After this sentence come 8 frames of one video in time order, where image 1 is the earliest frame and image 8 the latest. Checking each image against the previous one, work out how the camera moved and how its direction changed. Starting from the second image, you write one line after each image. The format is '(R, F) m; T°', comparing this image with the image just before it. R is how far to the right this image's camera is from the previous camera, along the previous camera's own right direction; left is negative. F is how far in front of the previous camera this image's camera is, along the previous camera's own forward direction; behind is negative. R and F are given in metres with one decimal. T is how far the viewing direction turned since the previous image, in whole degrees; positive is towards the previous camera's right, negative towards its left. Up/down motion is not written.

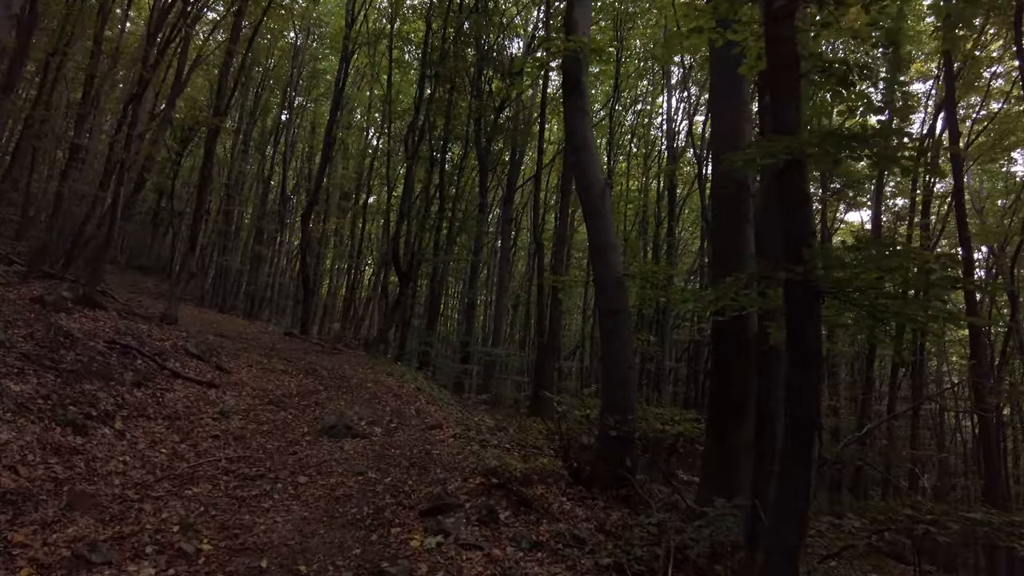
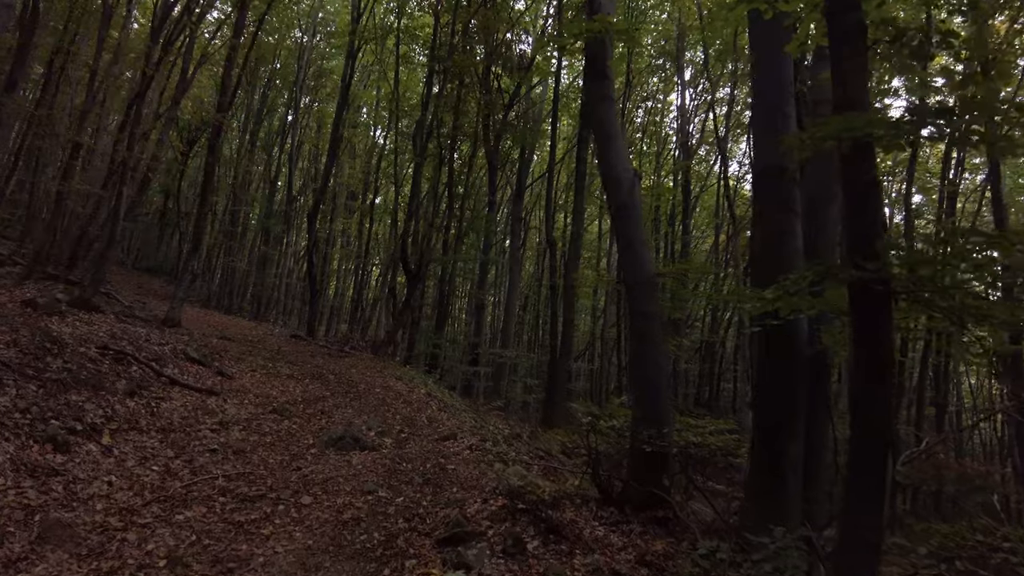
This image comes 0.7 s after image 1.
(-0.1, +0.4) m; -1°
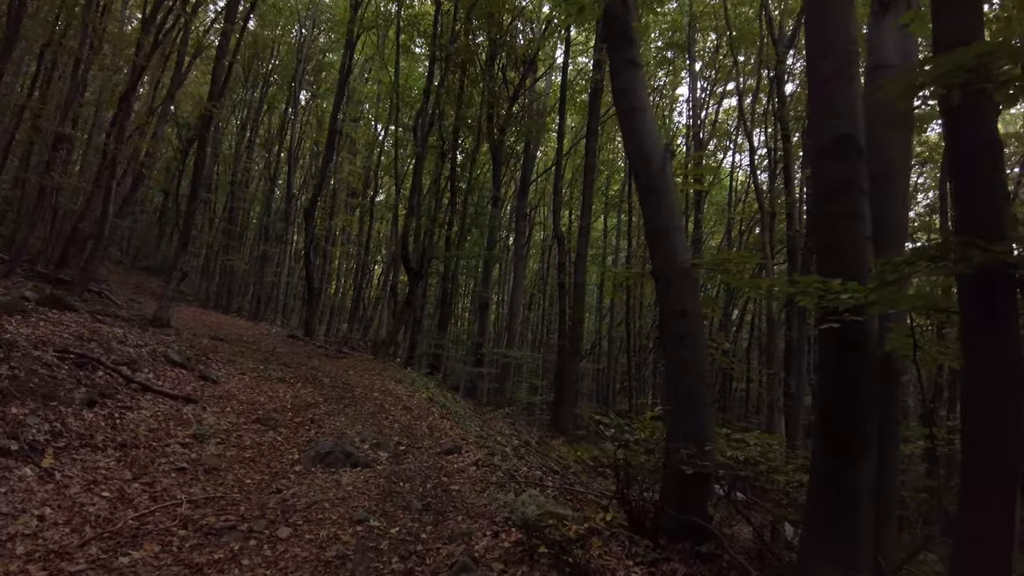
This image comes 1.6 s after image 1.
(-0.1, +0.7) m; 0°
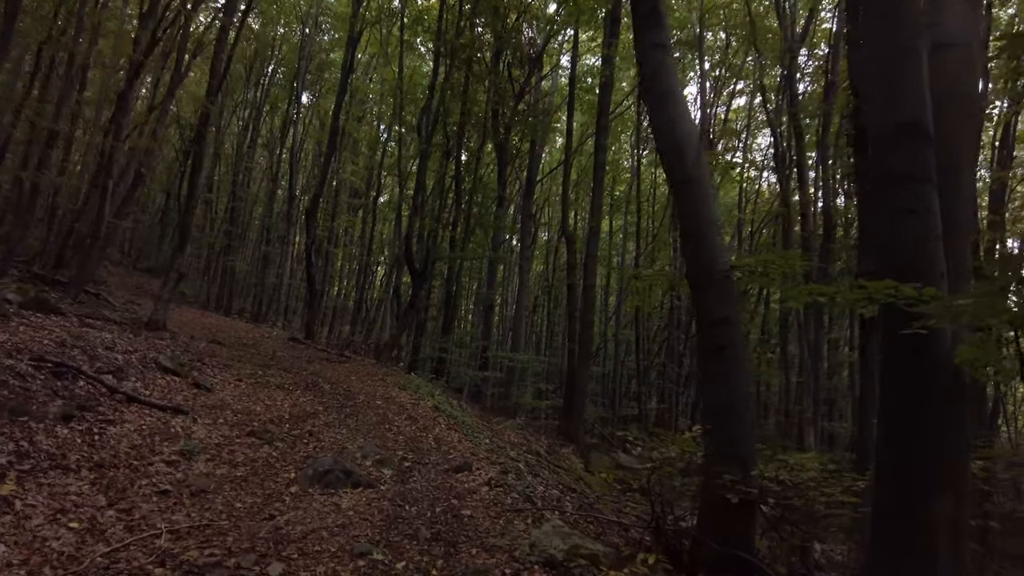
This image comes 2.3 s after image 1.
(-0.1, +0.4) m; 0°
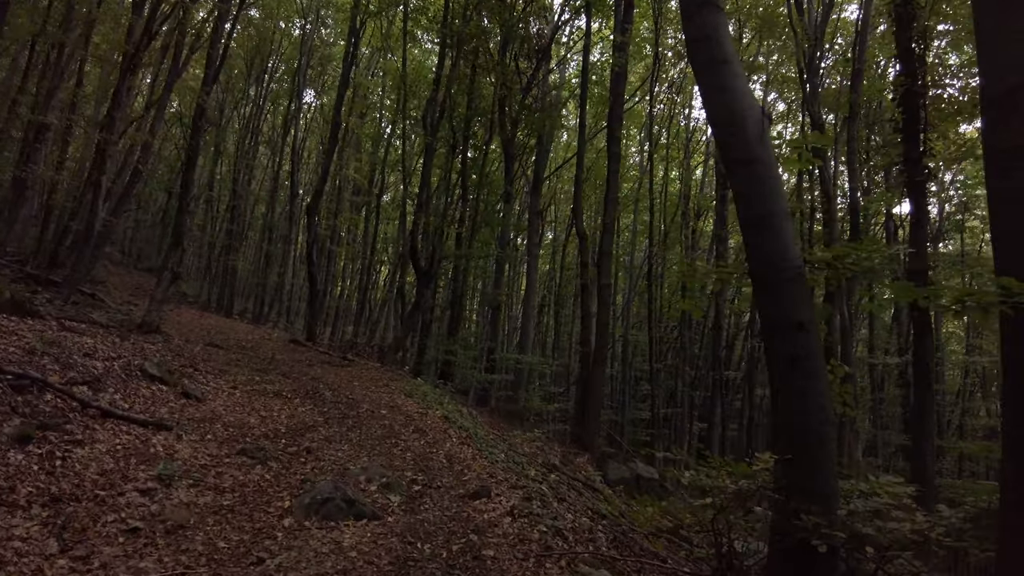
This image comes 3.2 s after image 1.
(-0.2, +0.6) m; 0°
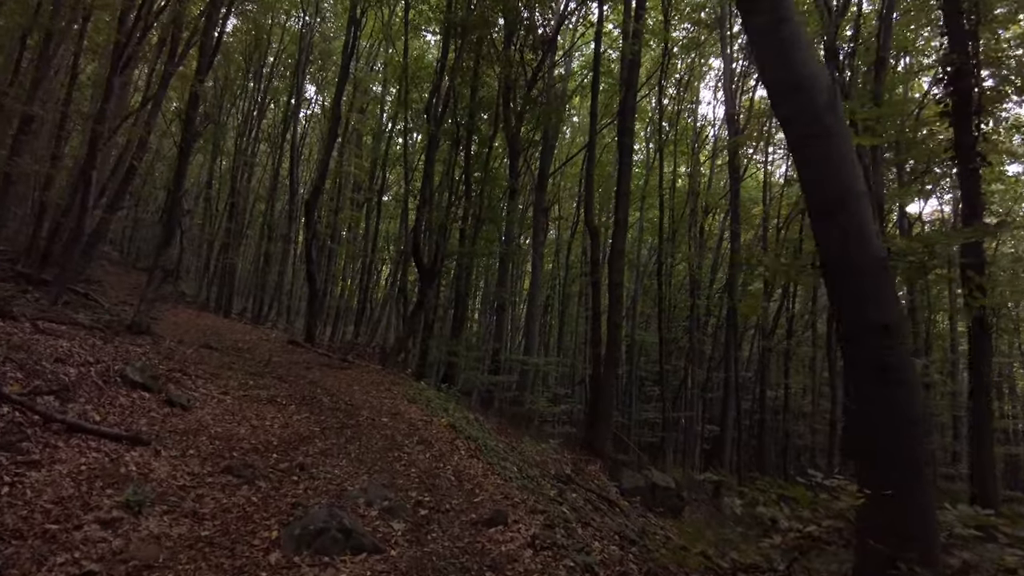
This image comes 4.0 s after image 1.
(-0.1, +0.5) m; 0°
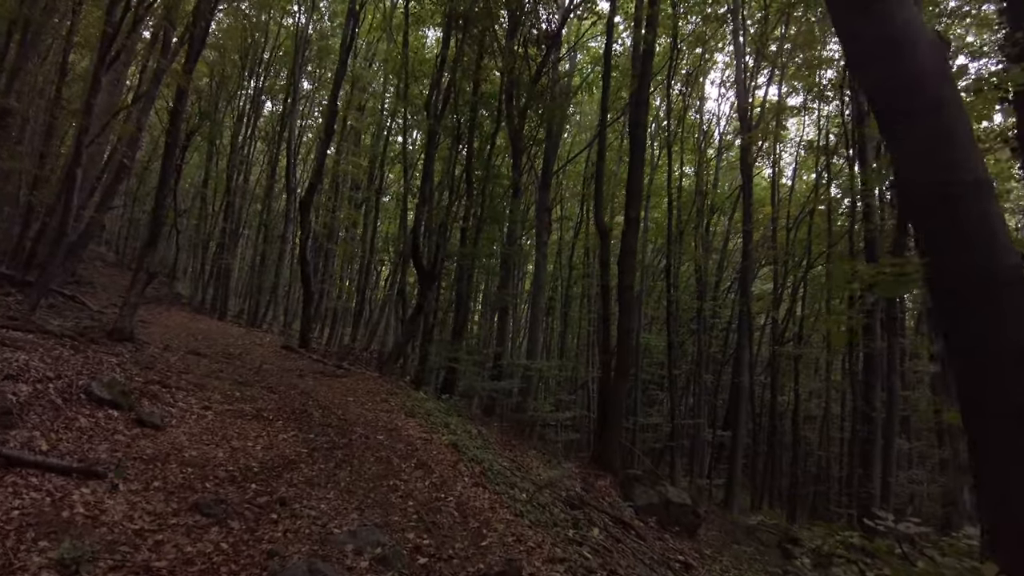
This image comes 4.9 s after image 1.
(-0.1, +0.6) m; 0°
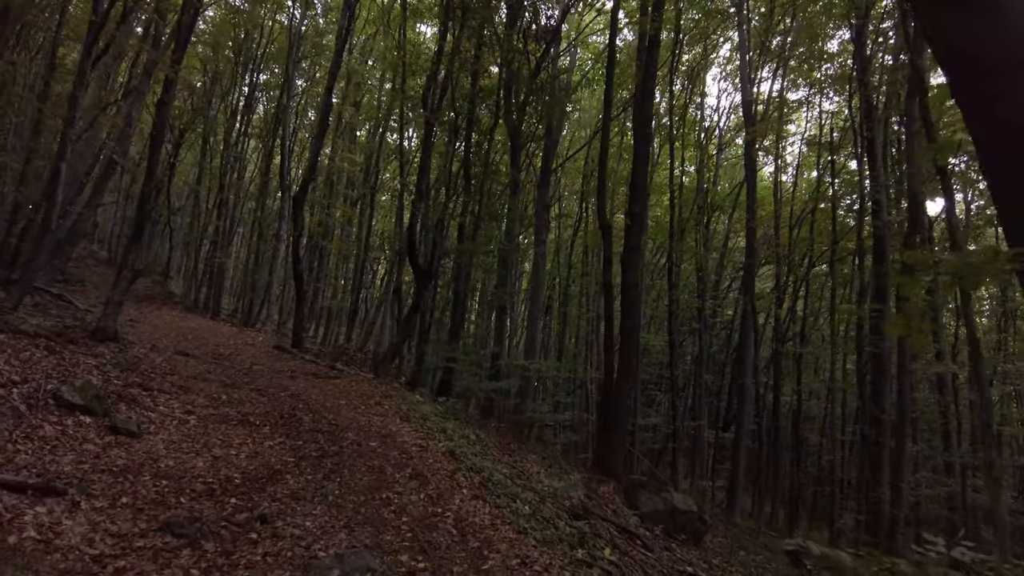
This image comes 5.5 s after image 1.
(0.0, +0.4) m; 0°
